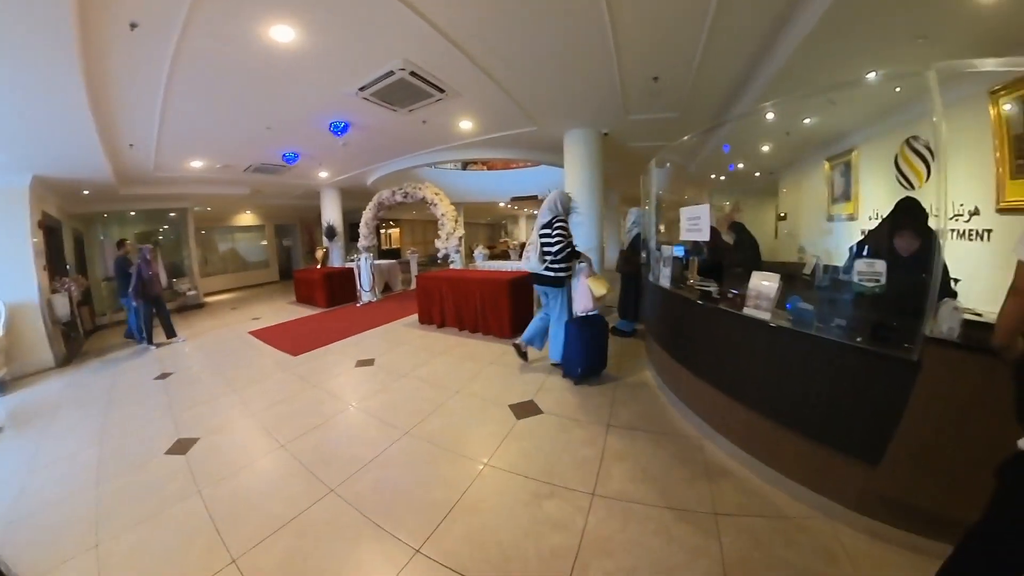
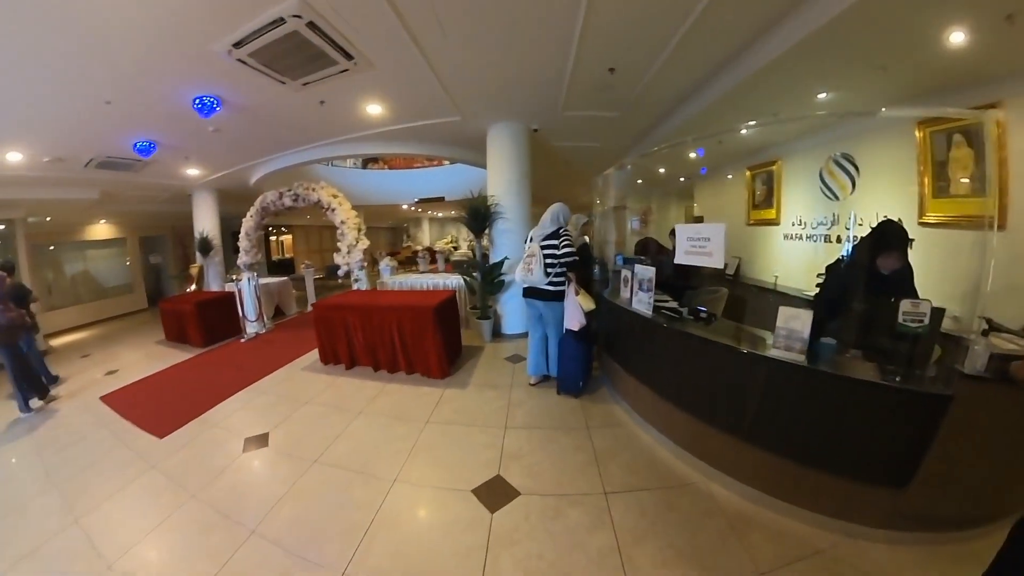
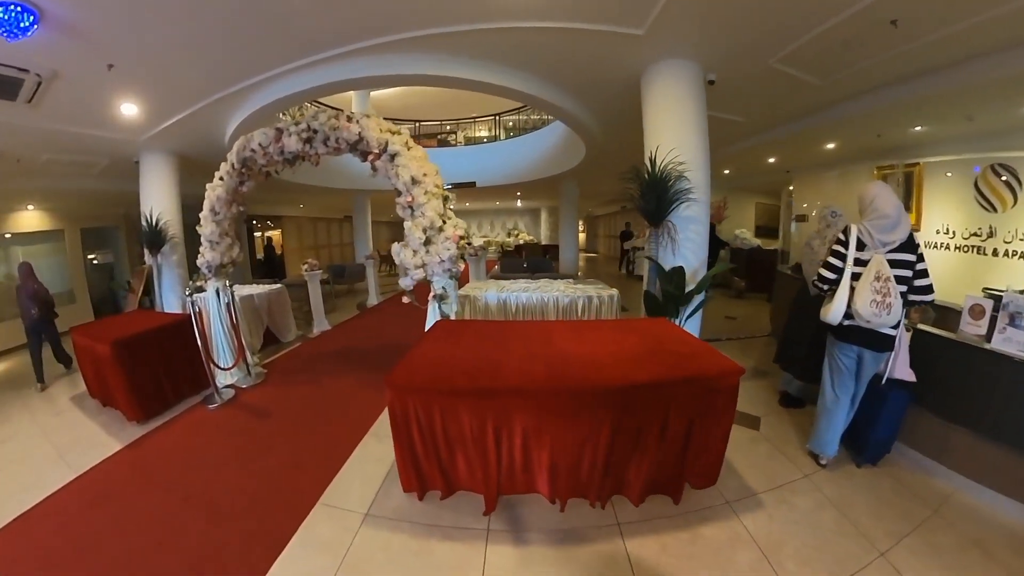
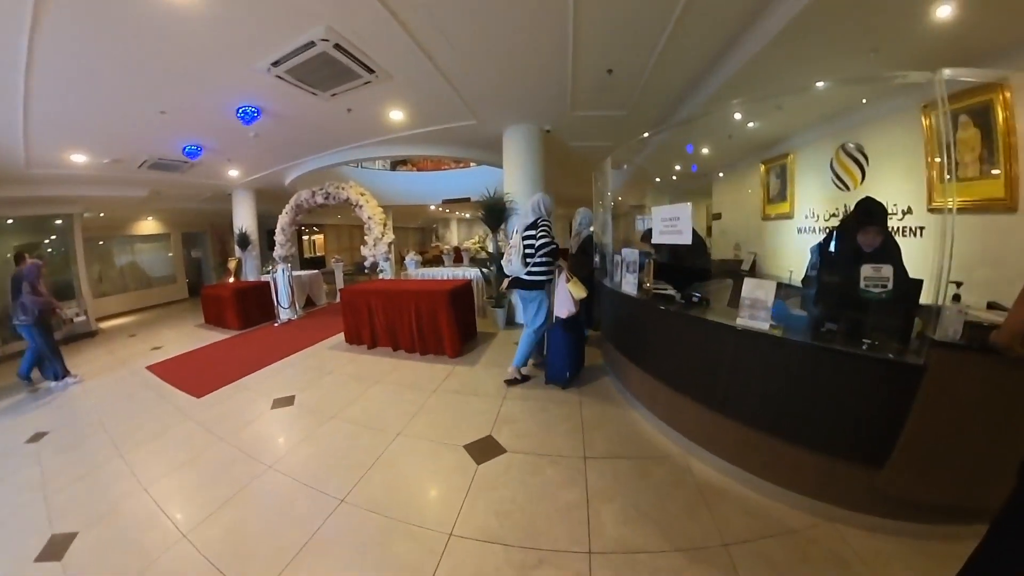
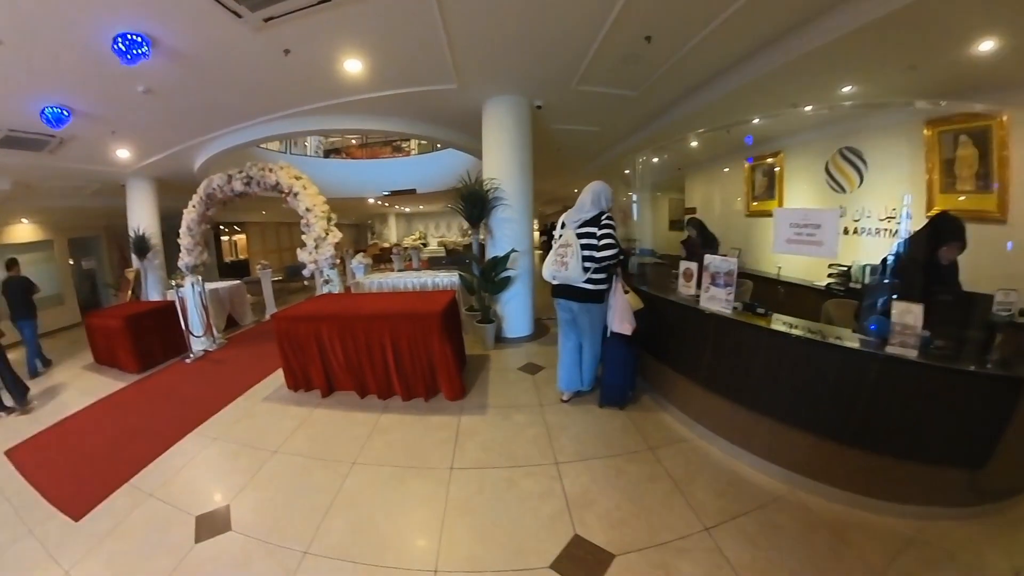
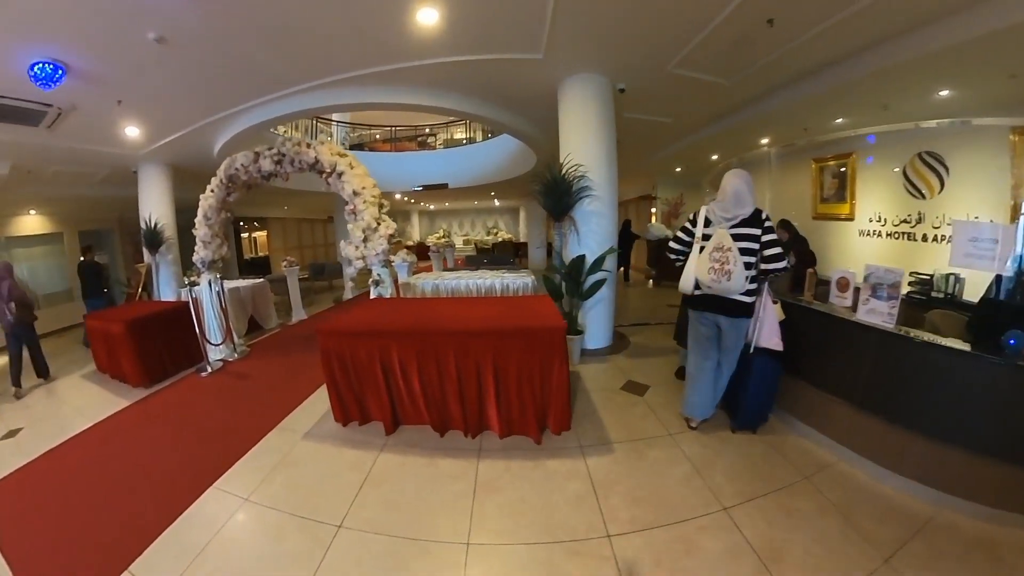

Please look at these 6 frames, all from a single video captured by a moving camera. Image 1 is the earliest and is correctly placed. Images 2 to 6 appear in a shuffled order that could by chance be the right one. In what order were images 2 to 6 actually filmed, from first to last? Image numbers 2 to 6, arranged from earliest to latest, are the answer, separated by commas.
4, 2, 5, 6, 3
